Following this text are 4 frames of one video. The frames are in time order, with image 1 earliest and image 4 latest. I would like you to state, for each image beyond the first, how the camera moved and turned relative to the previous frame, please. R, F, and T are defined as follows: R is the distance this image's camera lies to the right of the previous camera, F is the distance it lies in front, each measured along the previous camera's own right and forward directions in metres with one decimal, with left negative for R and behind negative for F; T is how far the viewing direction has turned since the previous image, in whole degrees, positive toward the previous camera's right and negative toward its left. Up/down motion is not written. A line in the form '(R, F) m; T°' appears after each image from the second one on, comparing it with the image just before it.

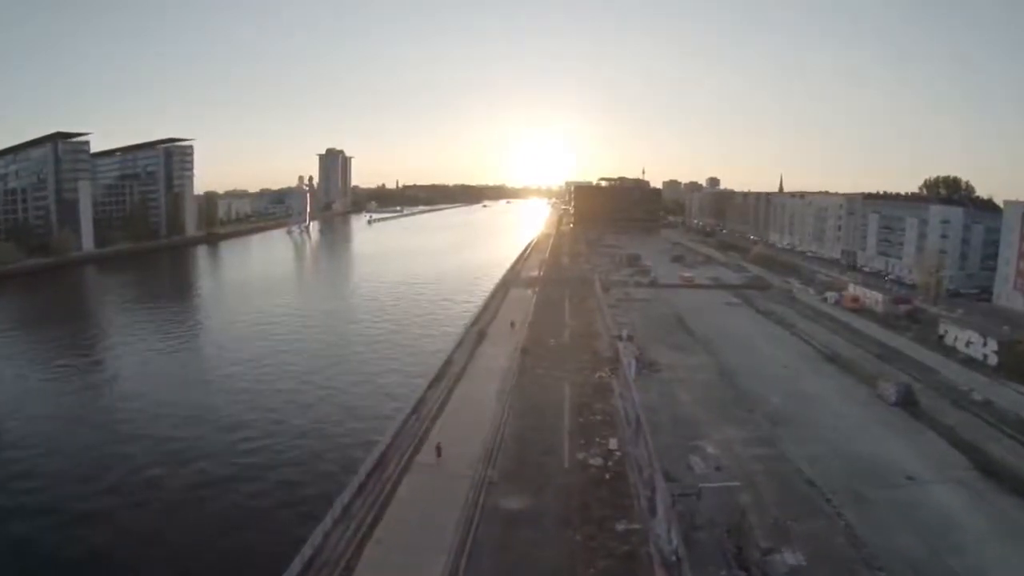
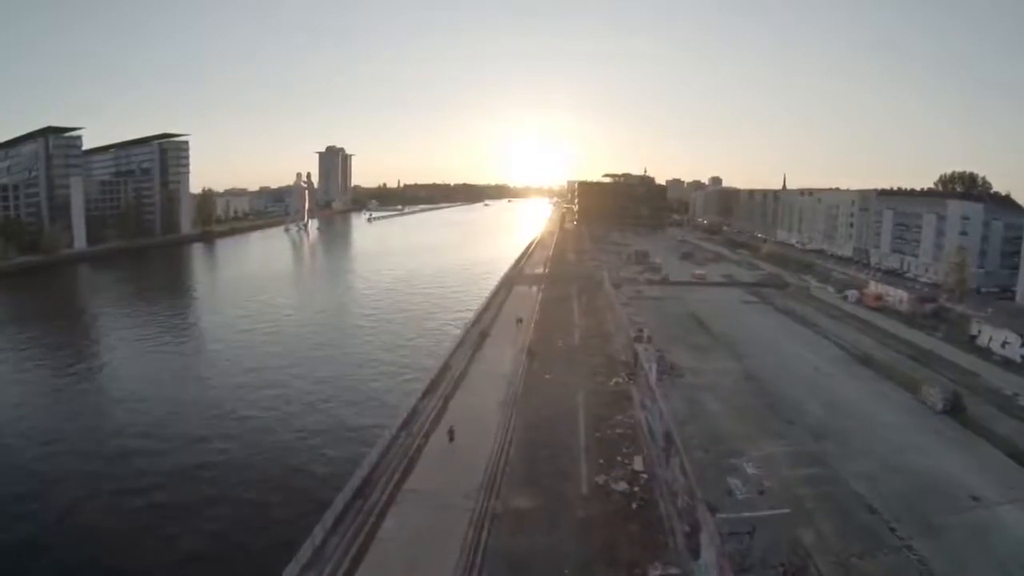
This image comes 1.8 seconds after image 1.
(0.0, +1.1) m; 0°
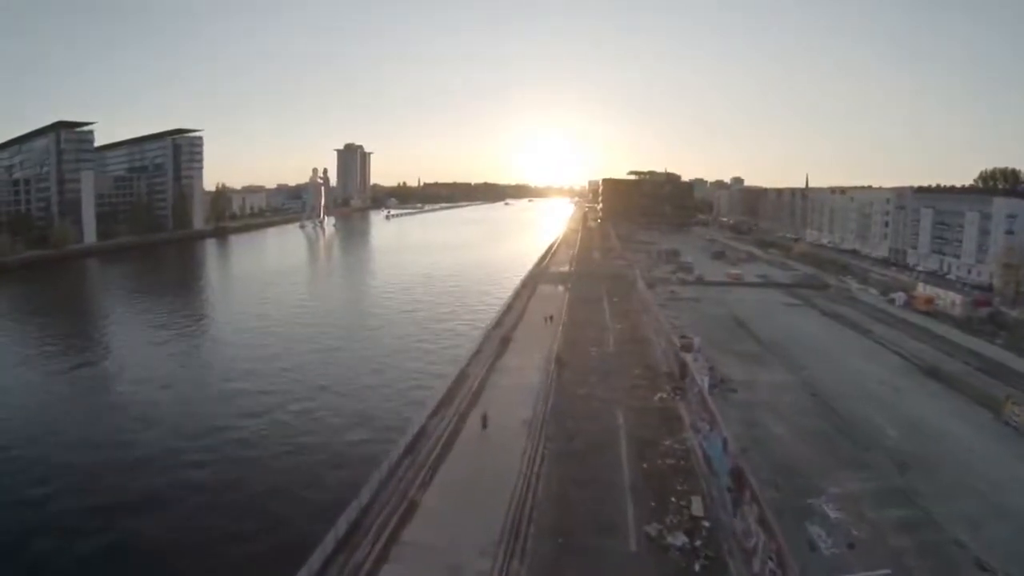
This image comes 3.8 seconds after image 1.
(-0.1, +1.2) m; -1°
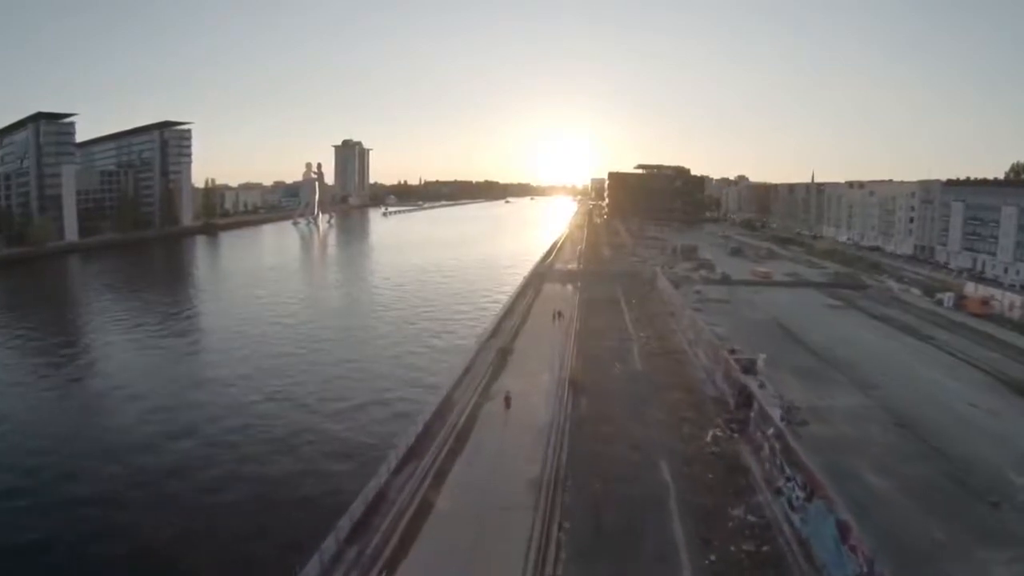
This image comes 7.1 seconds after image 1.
(0.0, +2.0) m; 0°
